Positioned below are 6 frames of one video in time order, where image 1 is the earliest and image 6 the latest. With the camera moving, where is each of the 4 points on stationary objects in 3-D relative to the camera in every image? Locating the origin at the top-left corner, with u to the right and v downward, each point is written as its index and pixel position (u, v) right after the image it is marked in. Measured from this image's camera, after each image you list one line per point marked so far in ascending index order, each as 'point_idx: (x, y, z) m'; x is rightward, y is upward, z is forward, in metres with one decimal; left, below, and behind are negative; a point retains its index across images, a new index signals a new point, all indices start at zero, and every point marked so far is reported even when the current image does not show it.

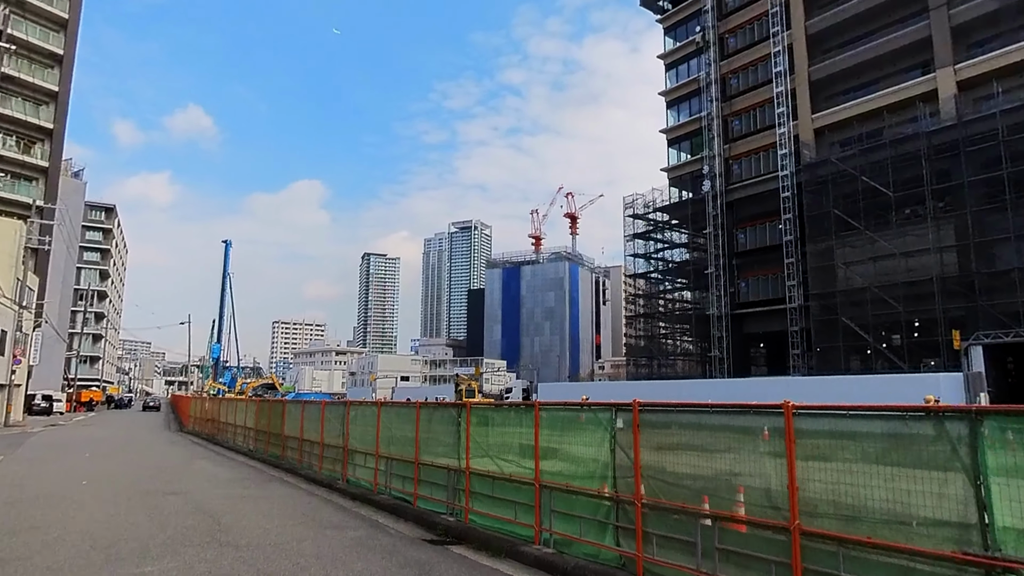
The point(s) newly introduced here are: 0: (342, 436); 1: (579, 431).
0: (-4.0, -3.5, +13.1) m
1: (+0.8, -2.0, +7.5) m
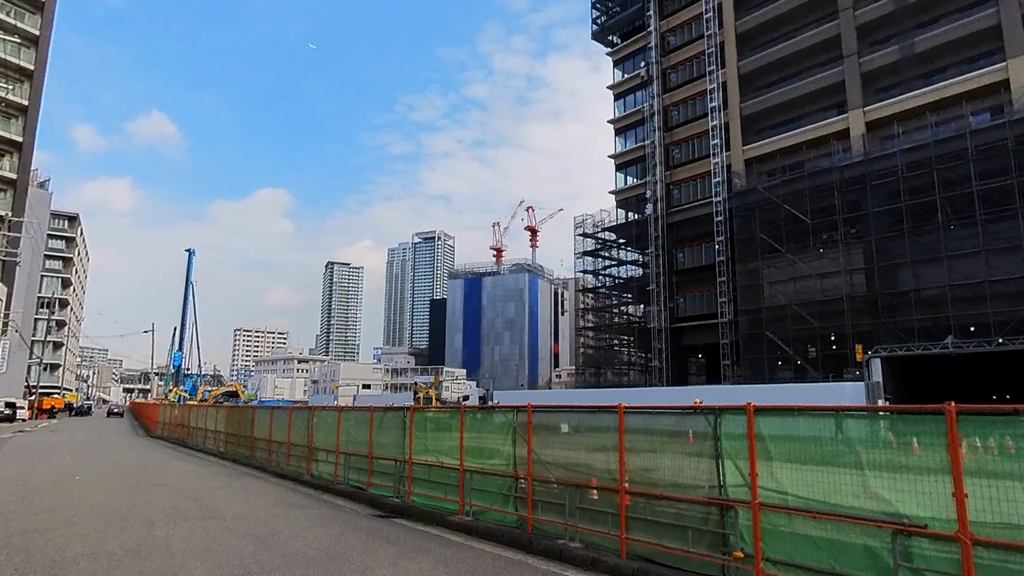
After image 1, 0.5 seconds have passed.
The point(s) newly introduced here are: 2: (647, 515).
0: (-5.6, -4.0, +15.0) m
1: (-0.4, -2.5, +9.7) m
2: (+1.7, -3.0, +7.4) m
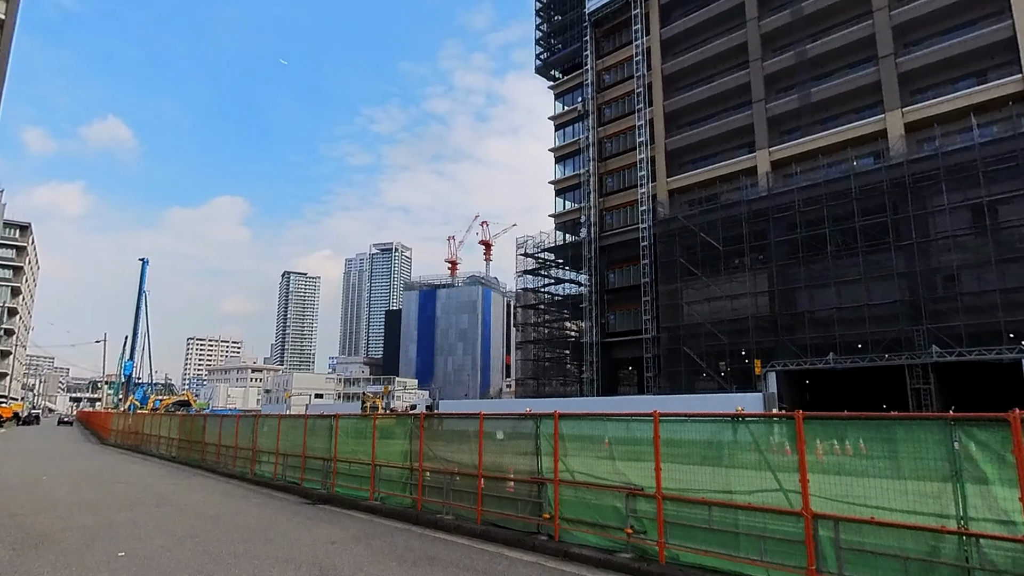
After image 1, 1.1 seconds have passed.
0: (-8.2, -4.8, +17.3) m
1: (-2.7, -3.2, +12.4) m
2: (-0.4, -3.8, +10.2) m
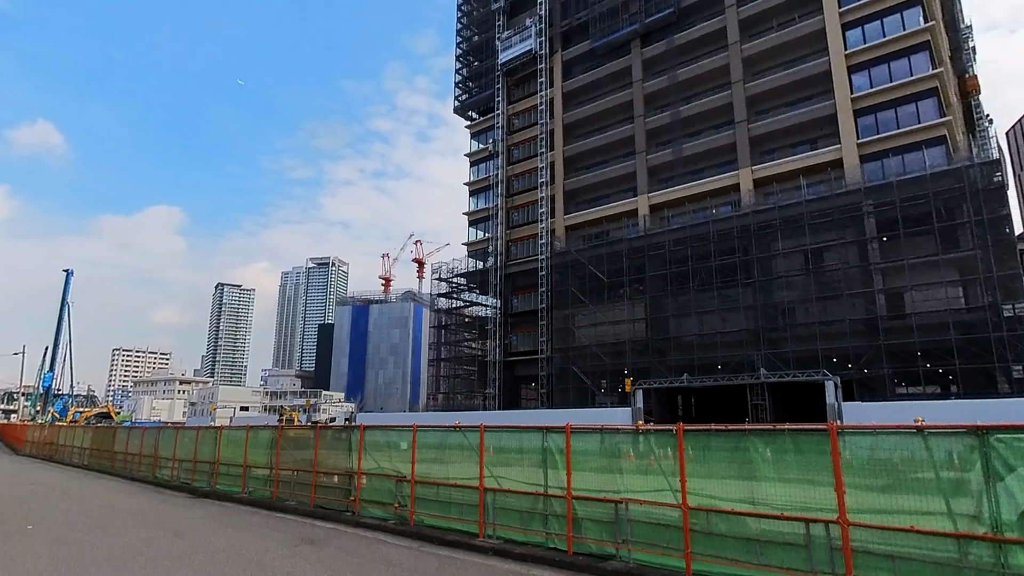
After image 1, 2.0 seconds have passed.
0: (-13.3, -6.0, +20.4) m
1: (-7.3, -4.4, +16.0) m
2: (-4.9, -5.0, +14.1) m
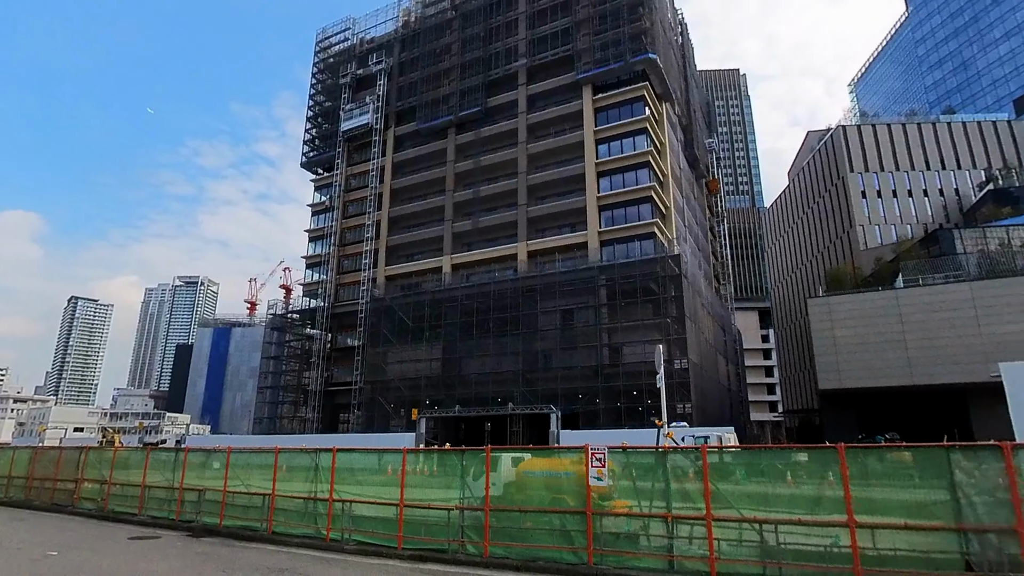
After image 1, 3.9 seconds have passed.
0: (-26.2, -8.1, +25.3) m
1: (-19.6, -6.8, +22.0) m
2: (-16.9, -7.4, +20.4) m
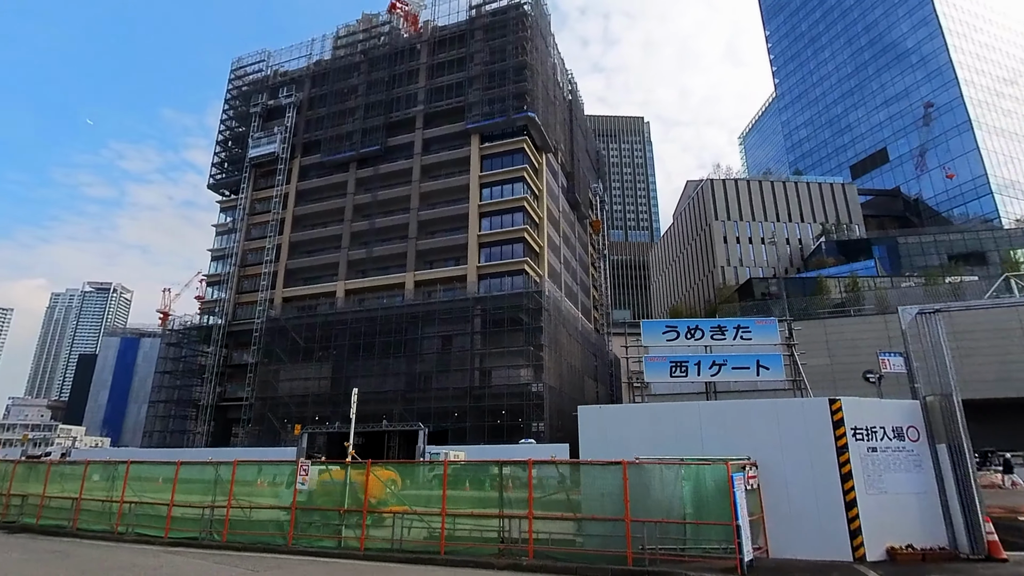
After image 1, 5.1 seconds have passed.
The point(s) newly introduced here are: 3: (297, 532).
0: (-35.2, -9.1, +27.0) m
1: (-28.2, -7.9, +24.3) m
2: (-25.4, -8.6, +23.0) m
3: (-6.0, -6.8, +15.3) m
